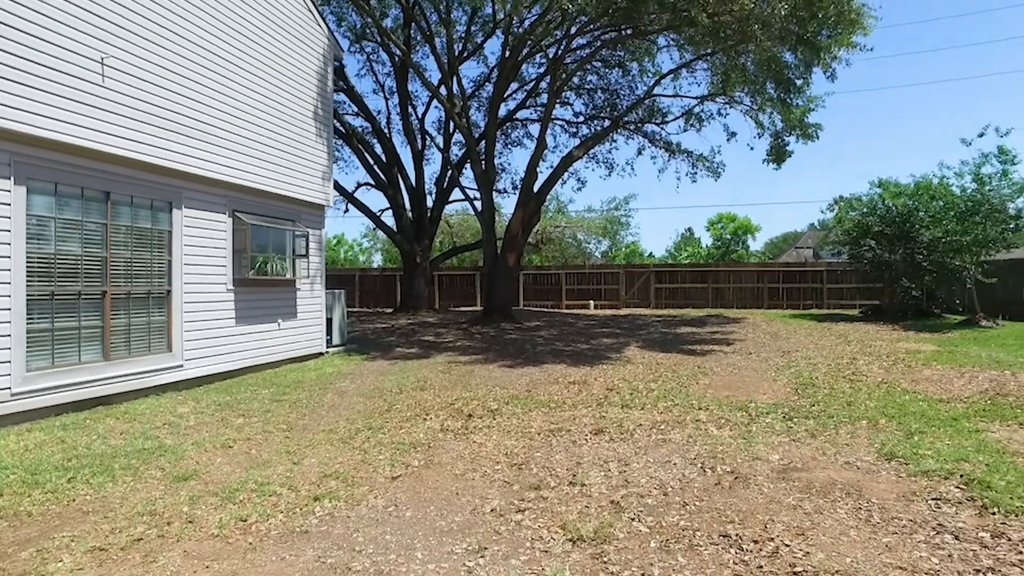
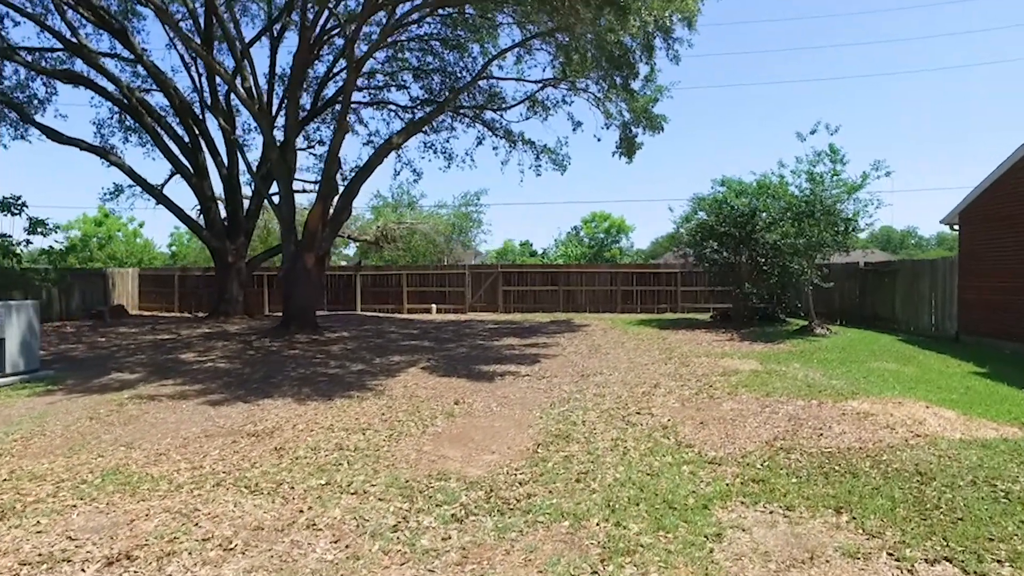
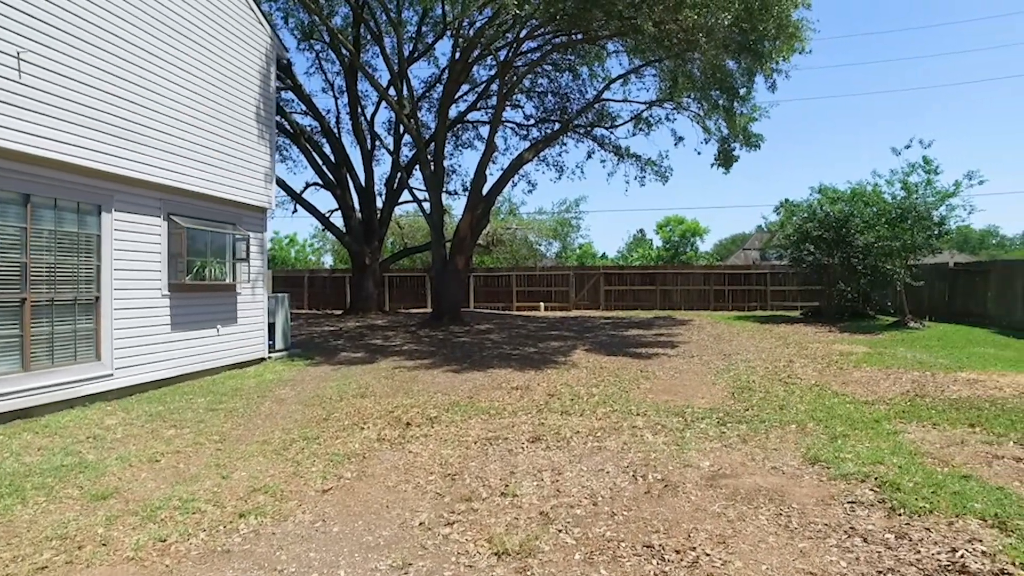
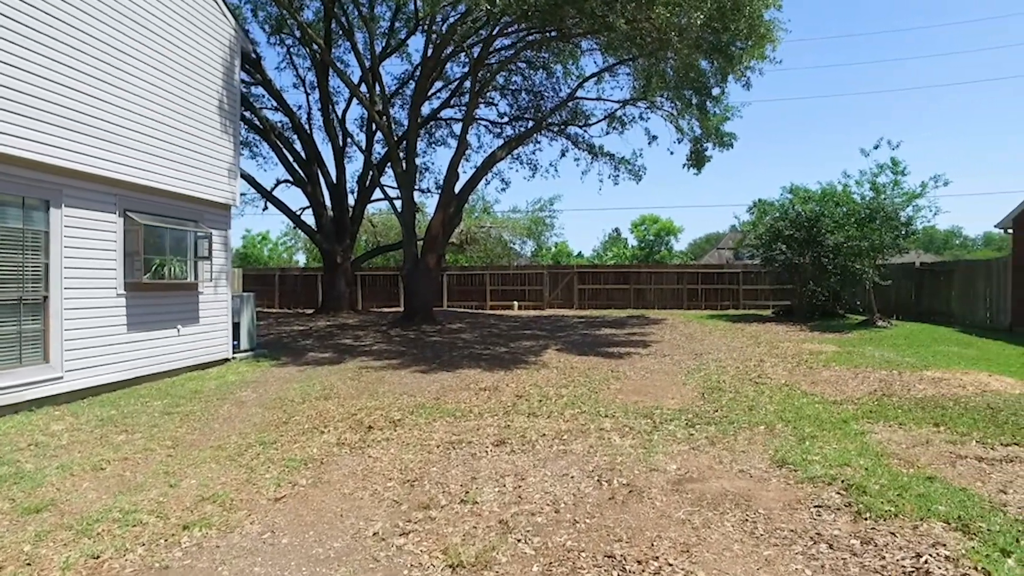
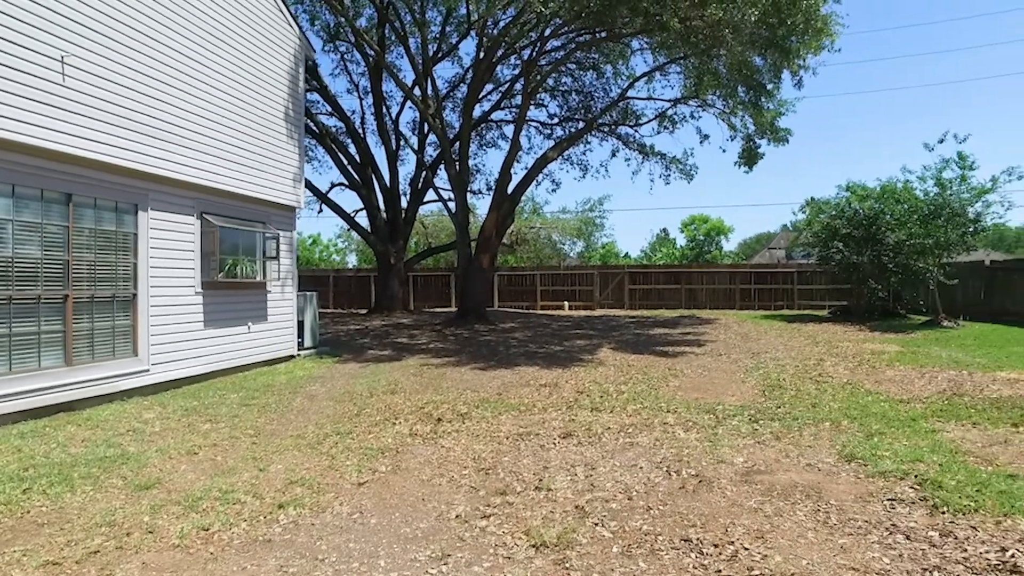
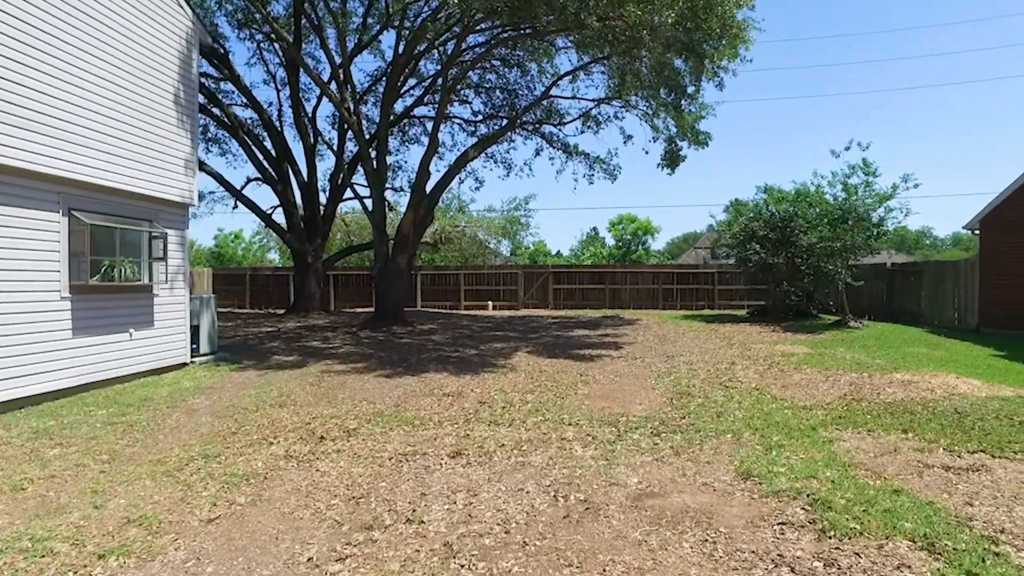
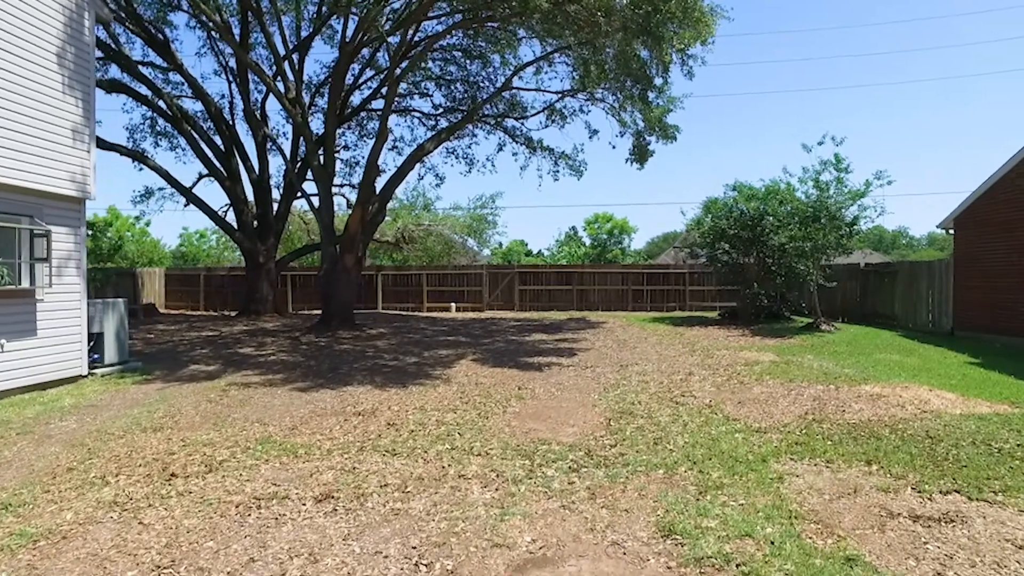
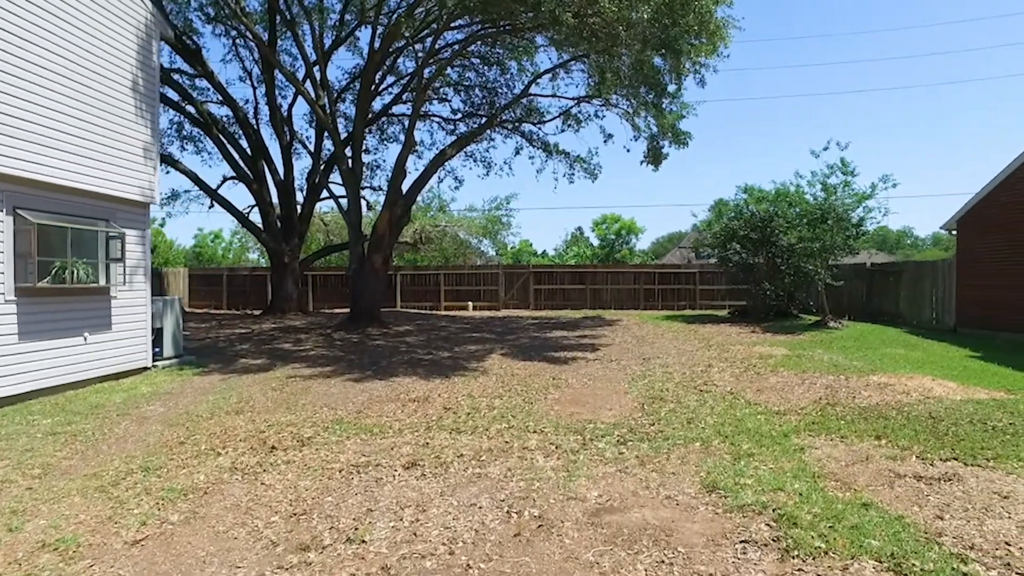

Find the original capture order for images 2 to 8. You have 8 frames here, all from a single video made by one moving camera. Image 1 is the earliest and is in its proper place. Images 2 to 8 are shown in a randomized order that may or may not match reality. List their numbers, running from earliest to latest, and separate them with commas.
5, 3, 4, 6, 8, 7, 2
